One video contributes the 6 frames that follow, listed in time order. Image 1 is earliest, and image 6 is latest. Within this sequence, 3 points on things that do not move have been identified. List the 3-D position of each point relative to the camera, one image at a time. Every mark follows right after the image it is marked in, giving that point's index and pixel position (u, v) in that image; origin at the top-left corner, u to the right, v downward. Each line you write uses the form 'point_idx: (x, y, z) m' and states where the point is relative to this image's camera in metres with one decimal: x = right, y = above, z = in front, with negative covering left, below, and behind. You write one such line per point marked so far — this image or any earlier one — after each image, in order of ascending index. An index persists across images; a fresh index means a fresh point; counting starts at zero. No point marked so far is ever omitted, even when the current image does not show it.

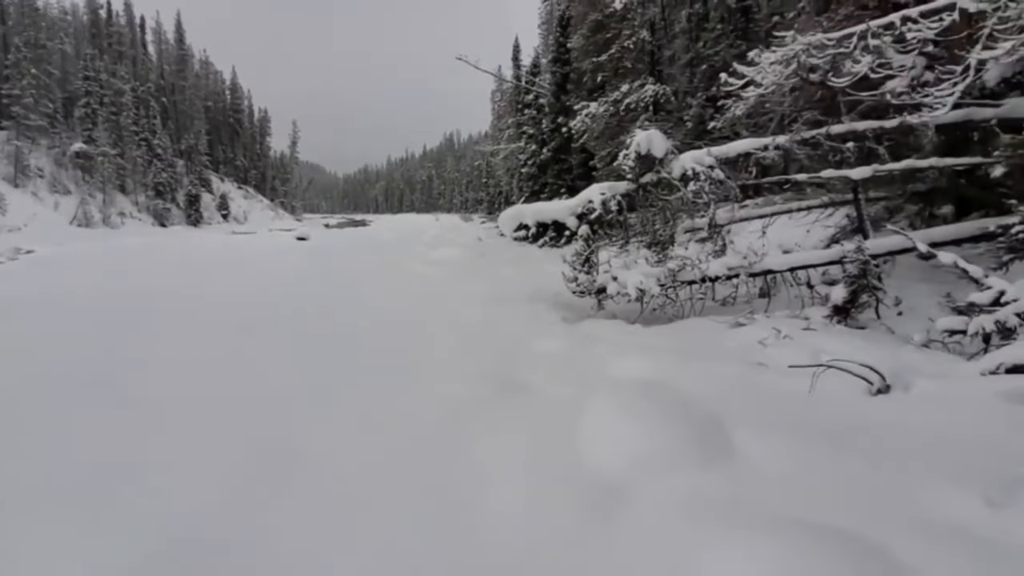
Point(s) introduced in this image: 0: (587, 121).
0: (+1.7, +3.8, +11.8) m
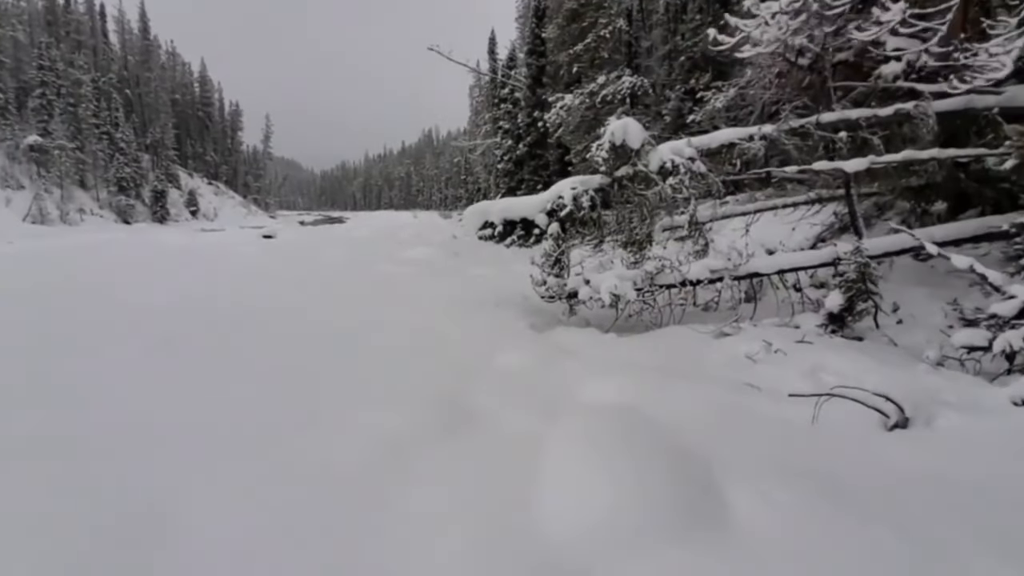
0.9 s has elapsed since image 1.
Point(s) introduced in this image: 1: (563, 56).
0: (+1.1, +3.8, +11.2) m
1: (+1.5, +6.7, +14.5) m
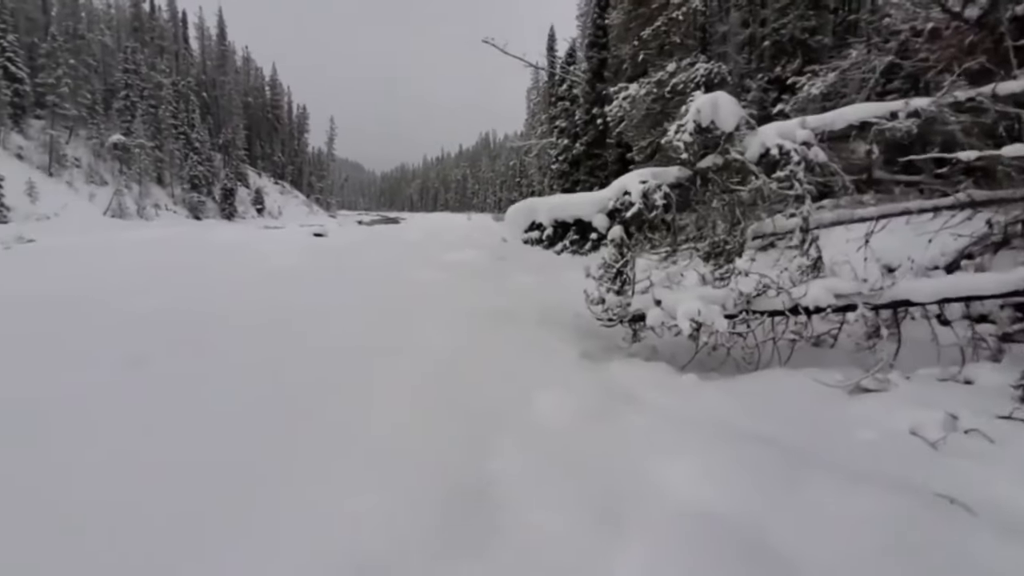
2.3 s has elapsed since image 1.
0: (+2.2, +3.6, +10.0) m
1: (+3.0, +6.4, +13.3) m
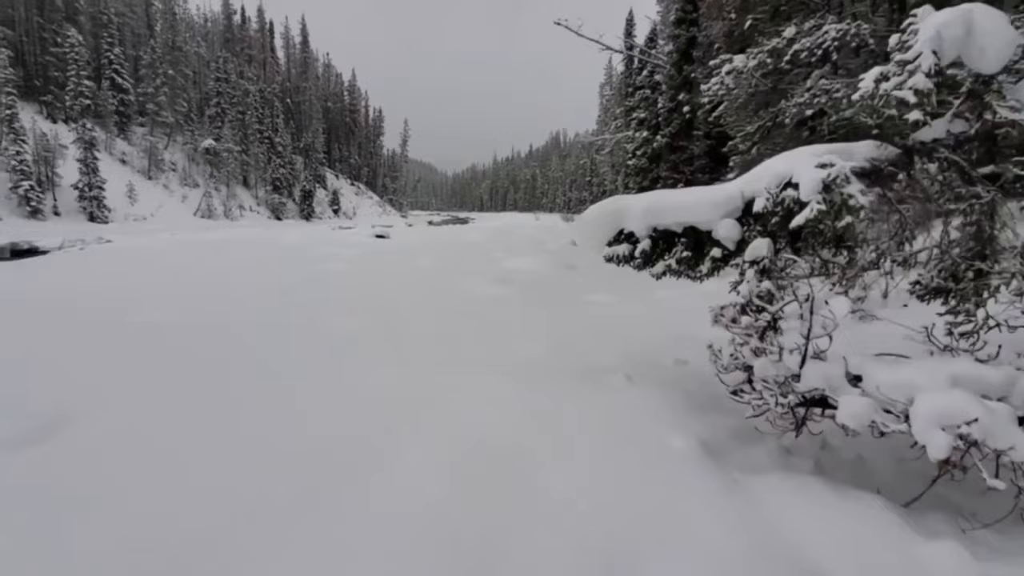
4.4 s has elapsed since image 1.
0: (+3.5, +3.3, +8.2) m
1: (+4.8, +6.1, +11.3) m
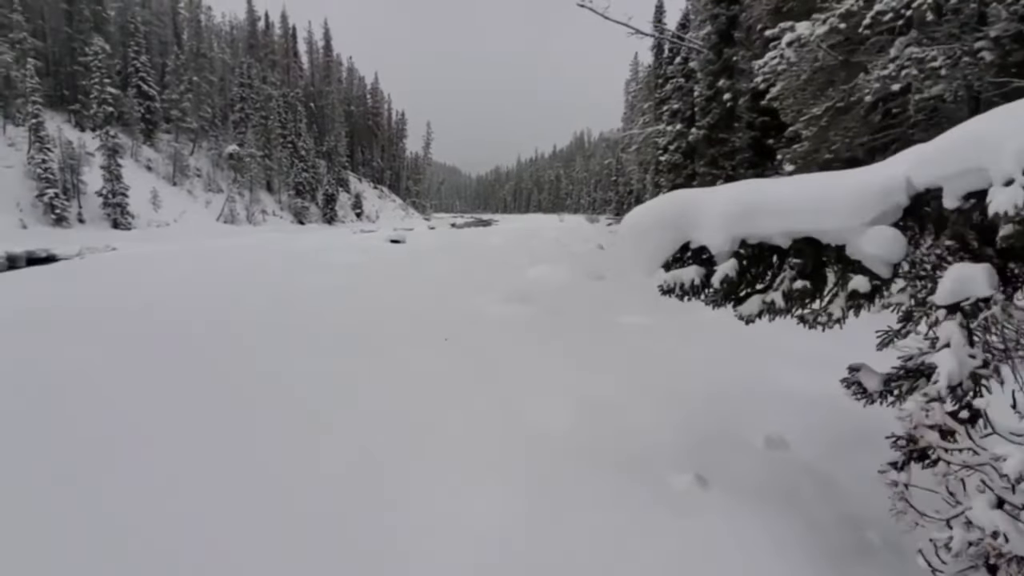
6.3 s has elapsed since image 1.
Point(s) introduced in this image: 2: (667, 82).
0: (+3.7, +3.1, +6.8) m
1: (+5.1, +5.9, +9.9) m
2: (+5.2, +7.0, +17.1) m
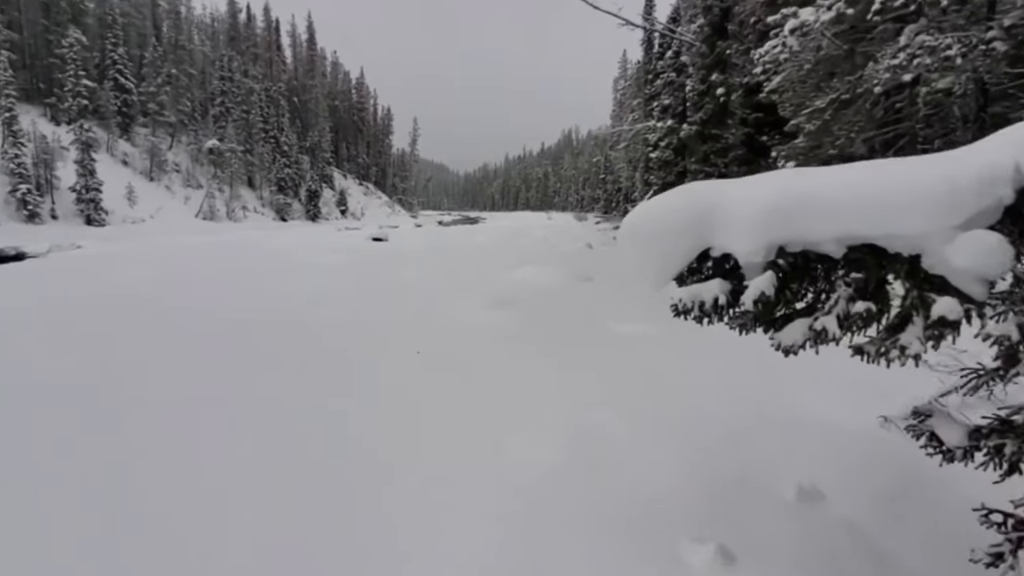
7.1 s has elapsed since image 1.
0: (+3.5, +3.0, +6.4) m
1: (+4.9, +5.8, +9.5) m
2: (+4.8, +7.0, +16.7) m
